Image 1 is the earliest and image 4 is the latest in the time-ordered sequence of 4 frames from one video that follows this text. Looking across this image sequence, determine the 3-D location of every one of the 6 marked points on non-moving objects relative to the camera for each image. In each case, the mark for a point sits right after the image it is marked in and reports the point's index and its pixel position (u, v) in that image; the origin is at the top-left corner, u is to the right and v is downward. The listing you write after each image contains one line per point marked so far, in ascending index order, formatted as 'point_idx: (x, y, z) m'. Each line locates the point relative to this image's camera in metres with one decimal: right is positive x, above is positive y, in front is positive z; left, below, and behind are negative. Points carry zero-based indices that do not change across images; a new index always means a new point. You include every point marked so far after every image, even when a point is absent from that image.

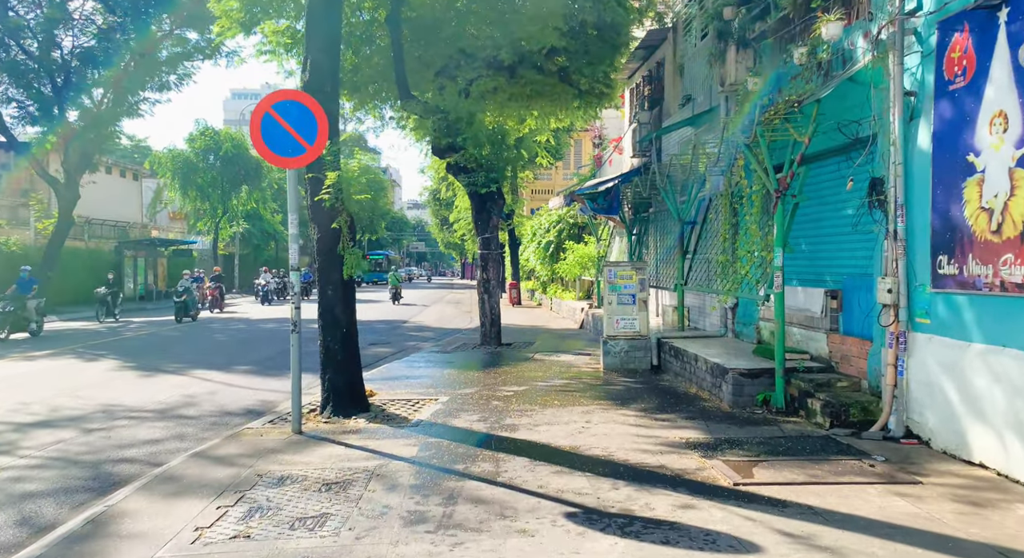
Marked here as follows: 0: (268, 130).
0: (-2.3, +1.4, +8.1) m
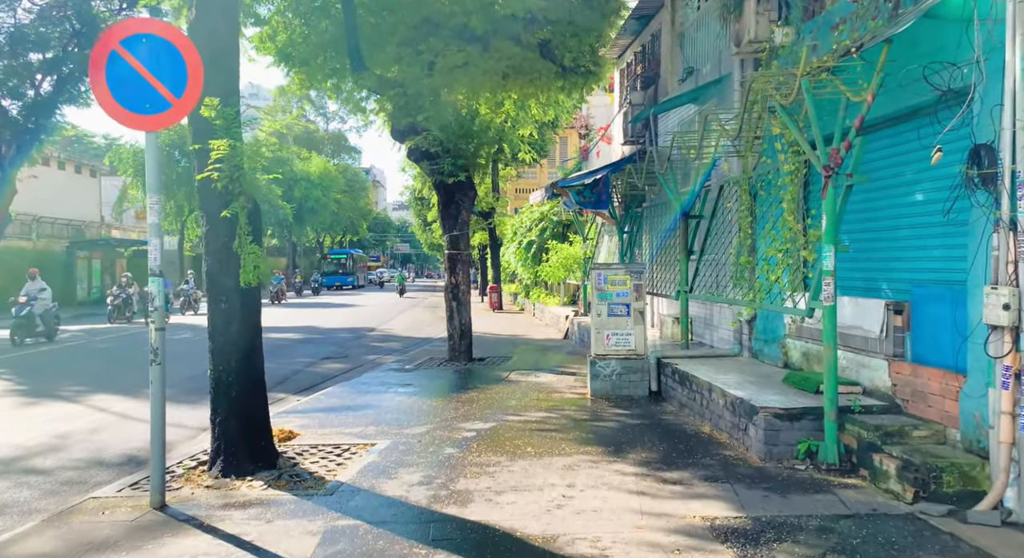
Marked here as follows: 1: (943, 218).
0: (-2.6, +1.3, +5.7) m
1: (+3.2, +0.5, +6.3) m
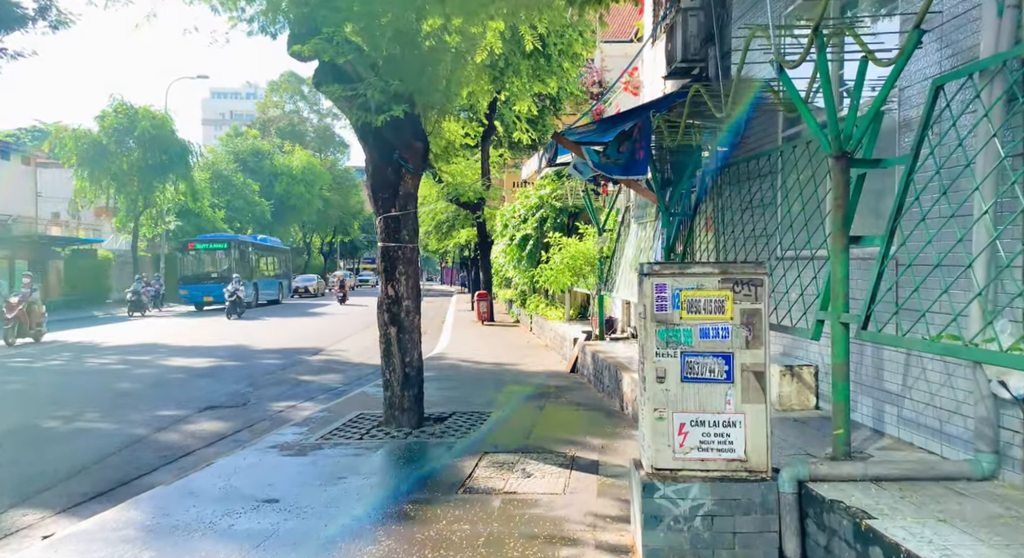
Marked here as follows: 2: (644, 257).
0: (-2.9, +1.3, -0.2) m
1: (+2.9, +0.4, +0.4) m
2: (+1.8, +0.3, +12.6) m
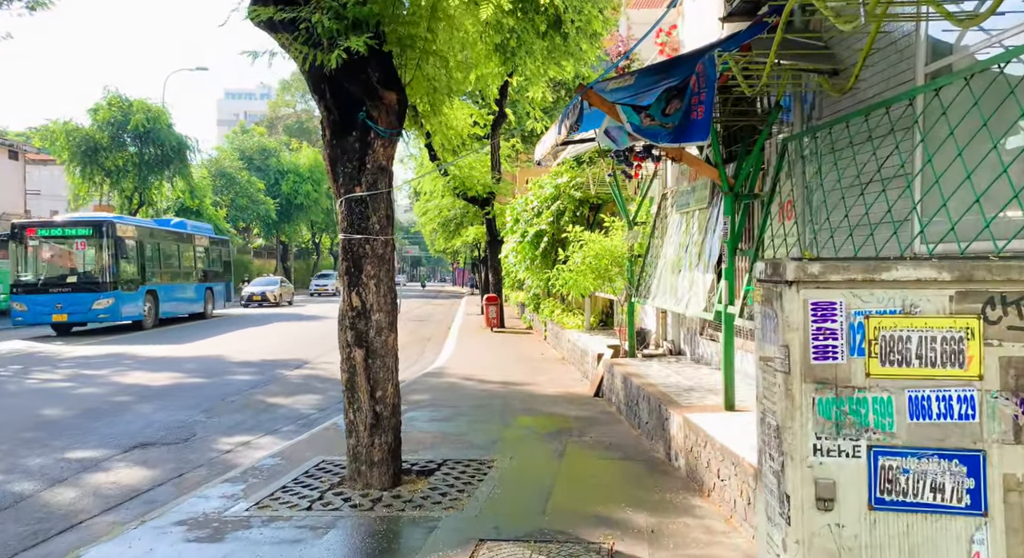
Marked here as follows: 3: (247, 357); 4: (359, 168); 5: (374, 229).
0: (-2.9, +1.2, -2.6) m
1: (+2.8, +0.3, -2.1) m
2: (+1.9, +0.3, +10.1) m
3: (-5.4, -1.5, +17.3) m
4: (-1.1, +0.8, +6.6) m
5: (-1.0, +0.4, +6.7) m
